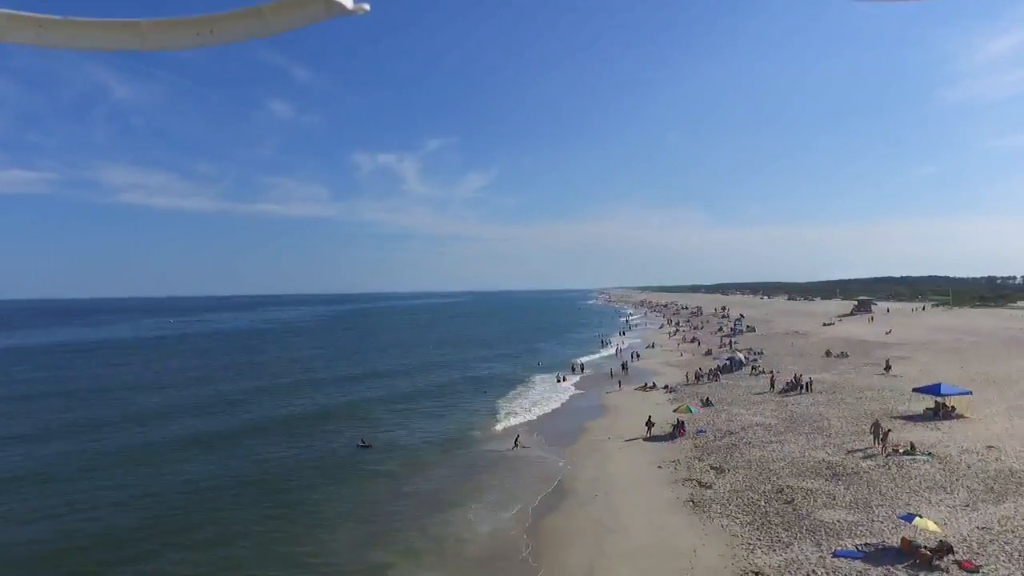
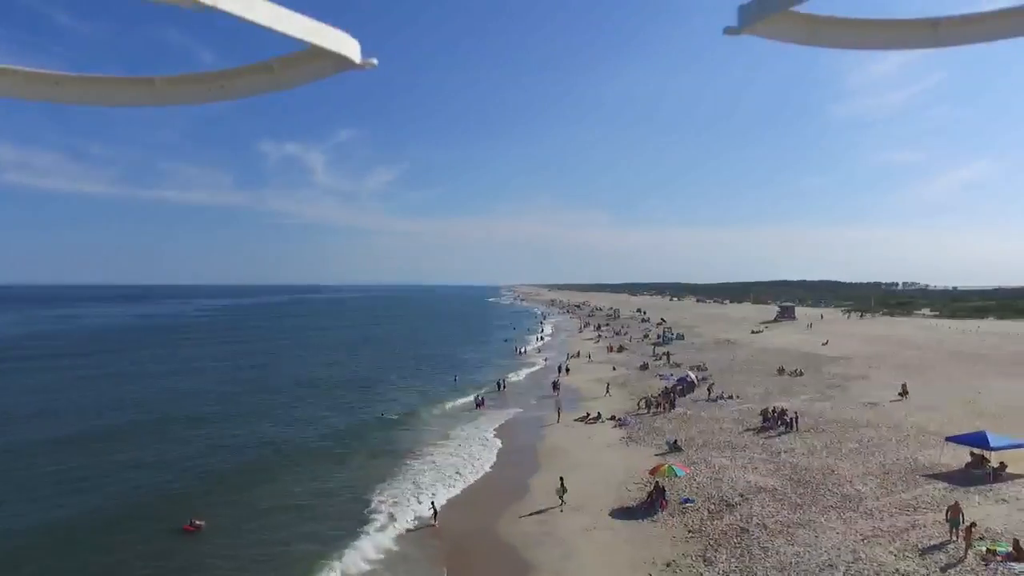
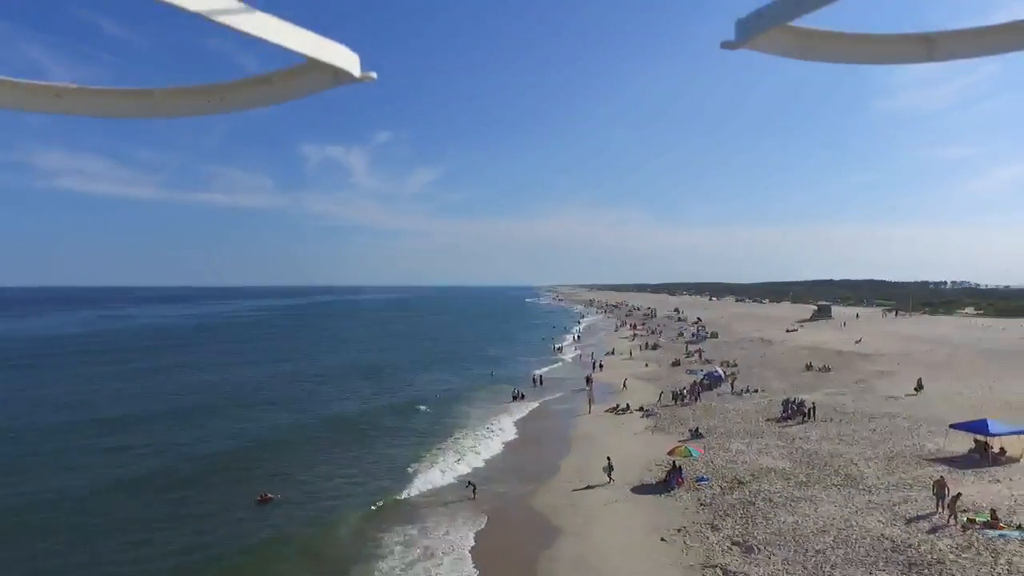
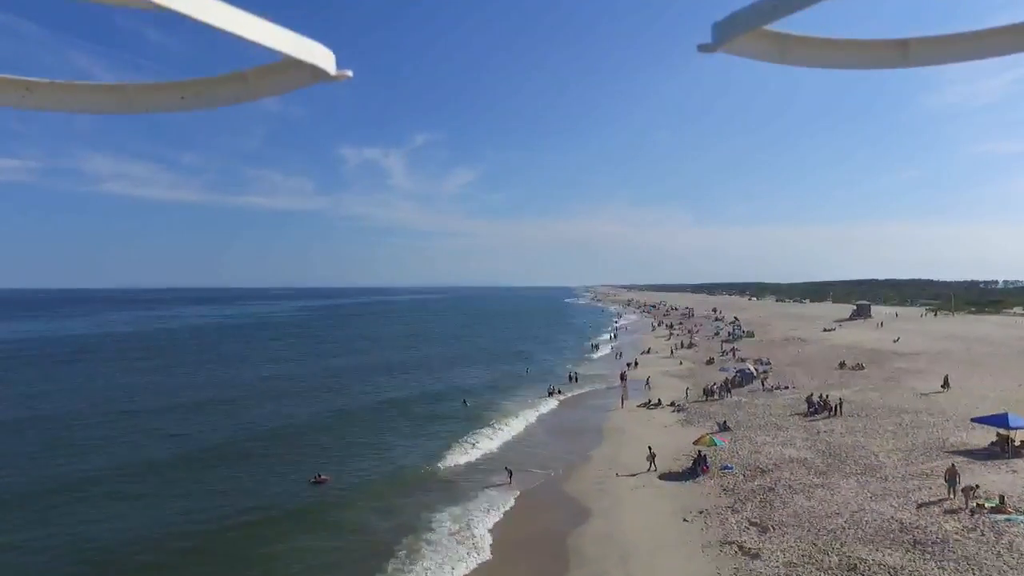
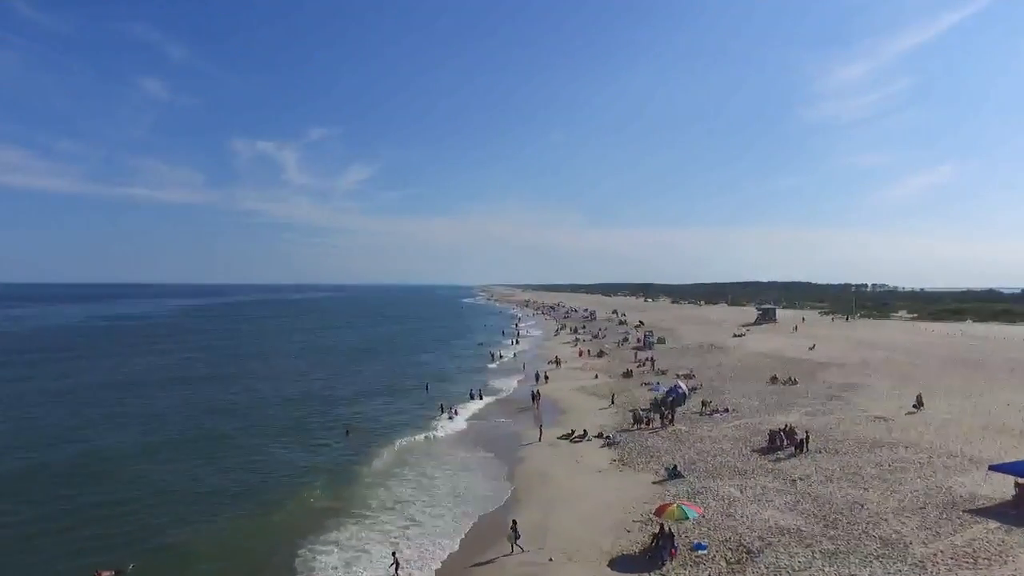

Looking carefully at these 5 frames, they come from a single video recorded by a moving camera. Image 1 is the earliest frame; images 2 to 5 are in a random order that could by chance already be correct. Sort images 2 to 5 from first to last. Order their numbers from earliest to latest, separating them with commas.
4, 3, 2, 5
